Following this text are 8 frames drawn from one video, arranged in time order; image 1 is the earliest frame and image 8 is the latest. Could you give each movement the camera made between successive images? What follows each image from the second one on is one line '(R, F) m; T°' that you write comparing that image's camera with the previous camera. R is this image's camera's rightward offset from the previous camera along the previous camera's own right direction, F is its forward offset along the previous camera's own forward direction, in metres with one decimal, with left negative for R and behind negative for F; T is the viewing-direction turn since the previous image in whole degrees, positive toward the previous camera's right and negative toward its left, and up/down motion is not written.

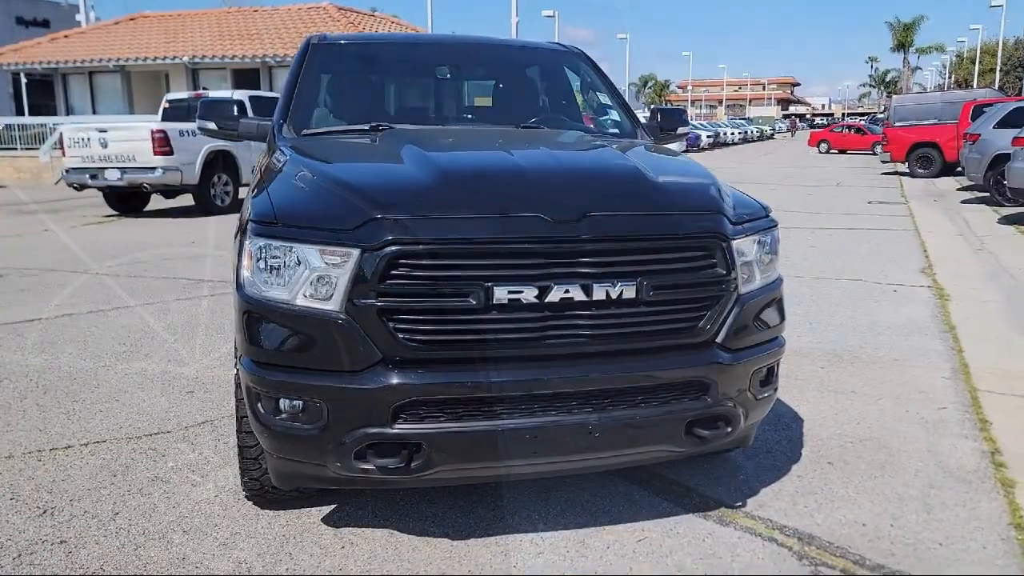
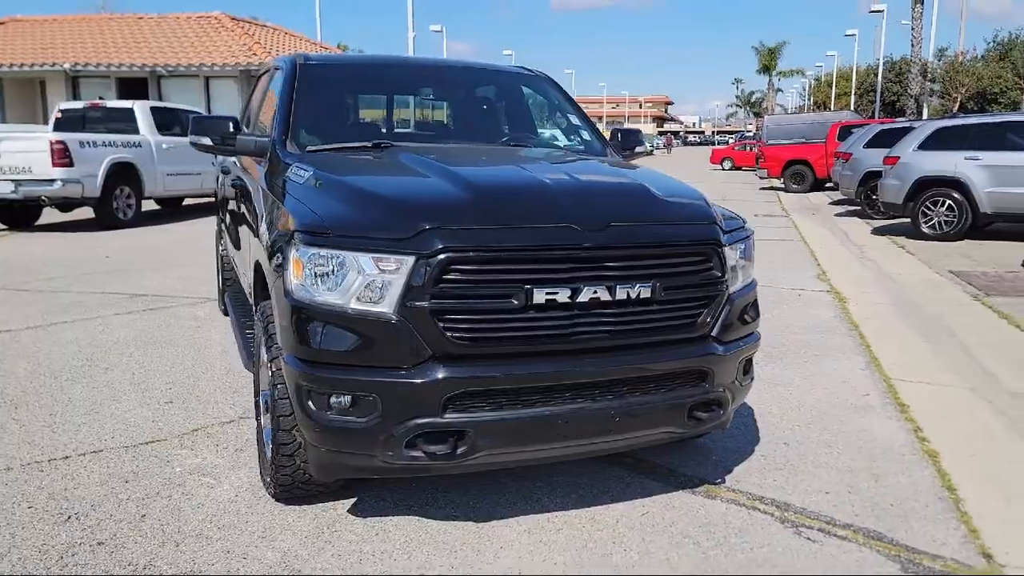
(-0.6, -0.3) m; +8°
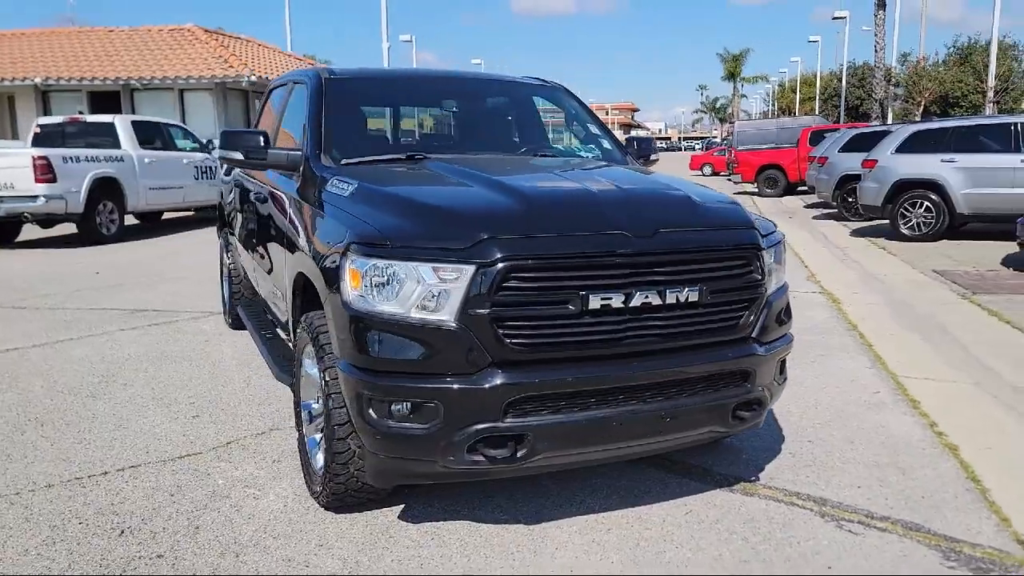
(-0.3, -0.1) m; +2°
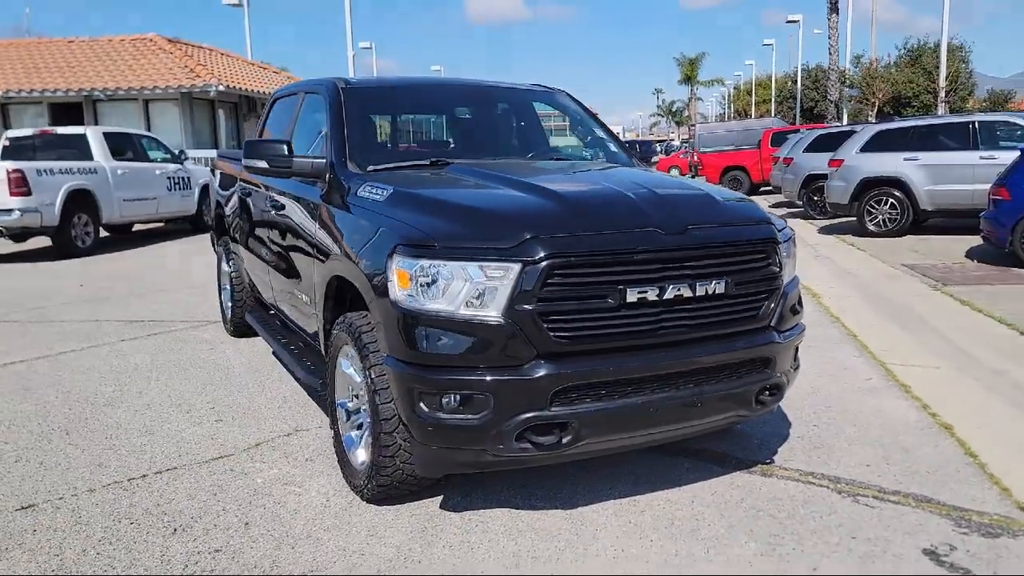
(-0.3, -0.2) m; +3°
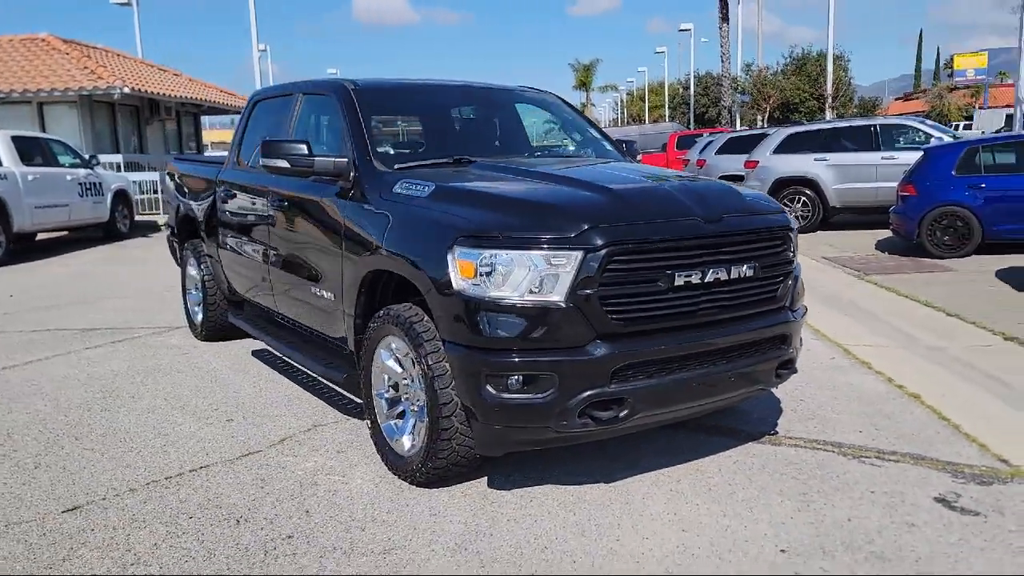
(-0.7, -0.2) m; +7°
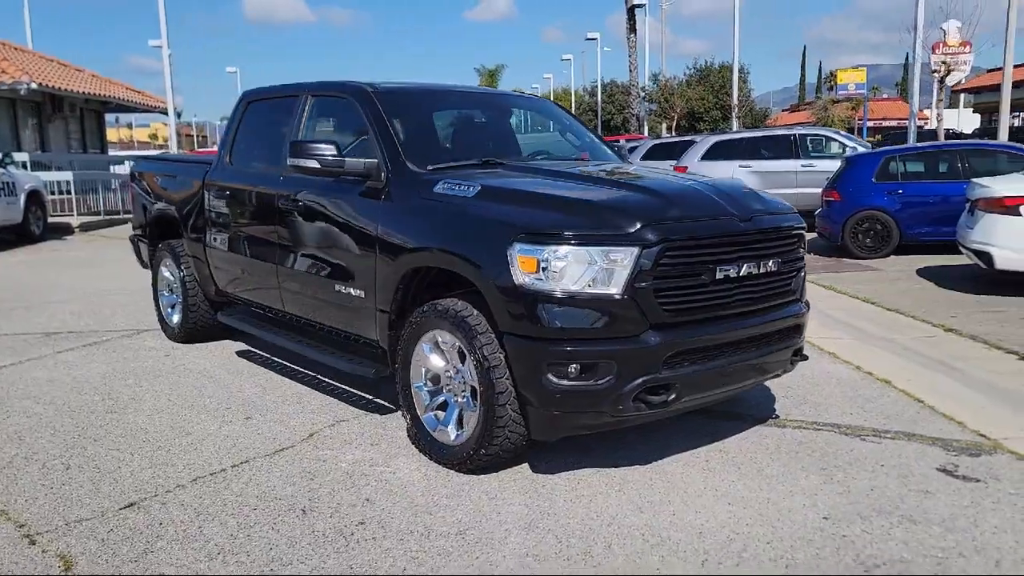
(-0.7, -0.2) m; +7°
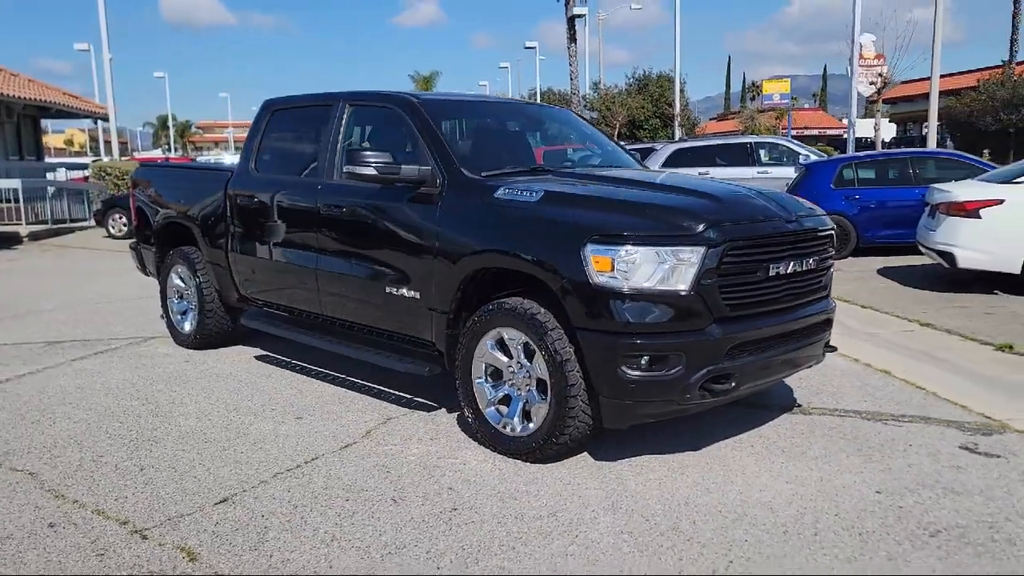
(-0.7, -0.2) m; +5°
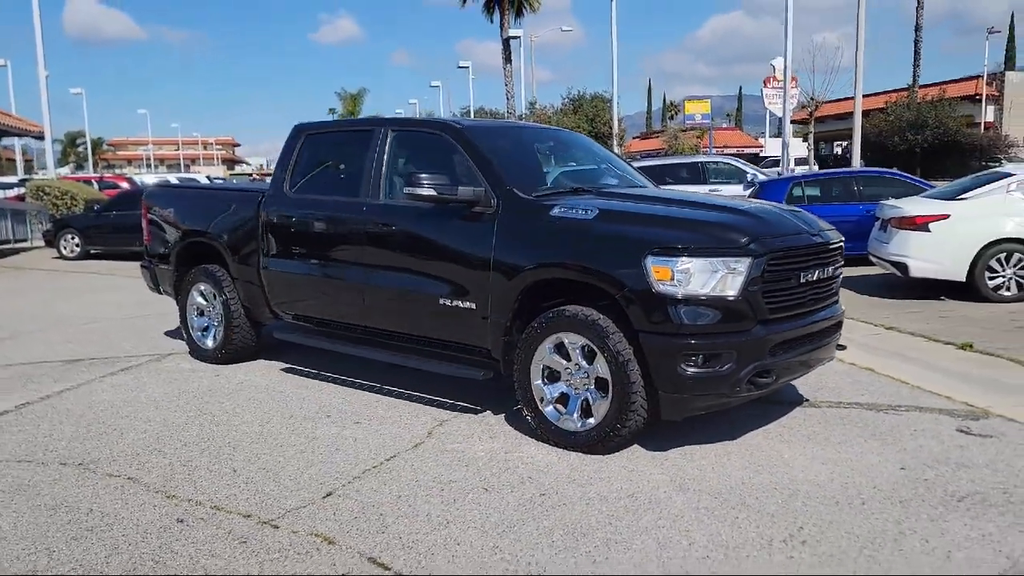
(-0.8, -0.4) m; +5°
